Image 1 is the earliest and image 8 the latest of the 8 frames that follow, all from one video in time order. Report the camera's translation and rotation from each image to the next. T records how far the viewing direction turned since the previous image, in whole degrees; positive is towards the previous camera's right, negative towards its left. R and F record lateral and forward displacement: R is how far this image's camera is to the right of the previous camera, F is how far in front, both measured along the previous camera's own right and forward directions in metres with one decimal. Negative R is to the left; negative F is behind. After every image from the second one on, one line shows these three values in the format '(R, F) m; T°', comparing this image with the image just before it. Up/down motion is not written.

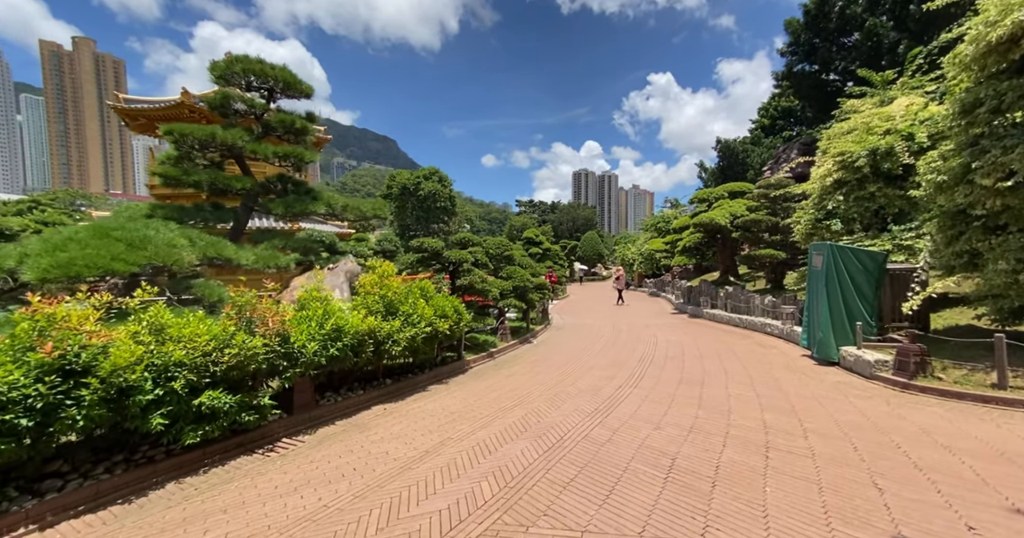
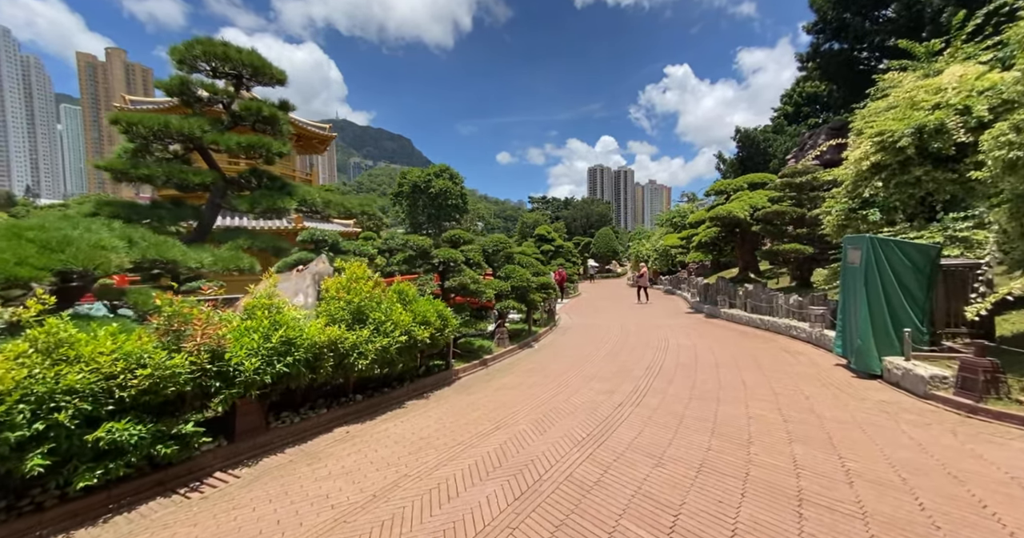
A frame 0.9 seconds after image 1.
(+0.4, +0.7) m; -2°
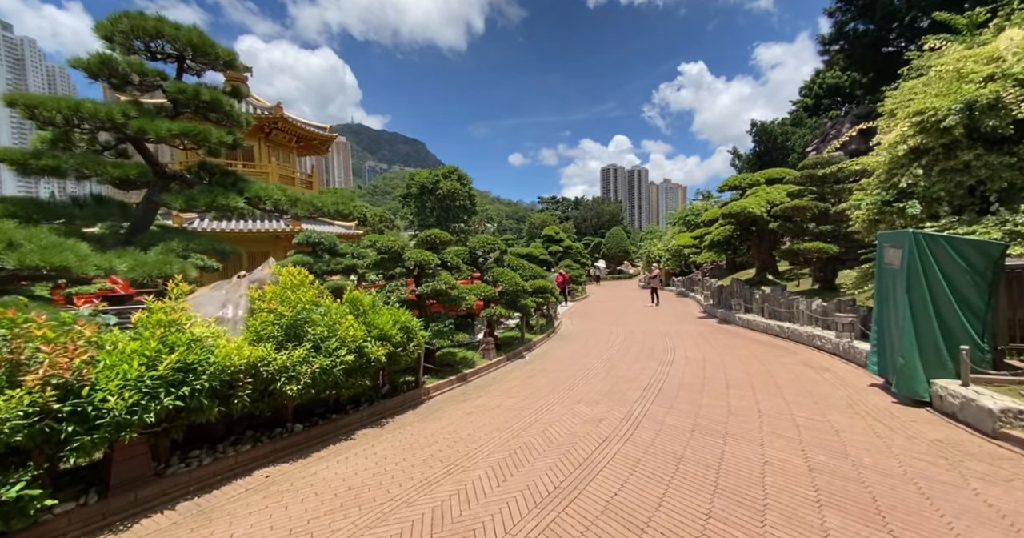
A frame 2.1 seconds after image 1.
(+0.6, +0.9) m; -2°
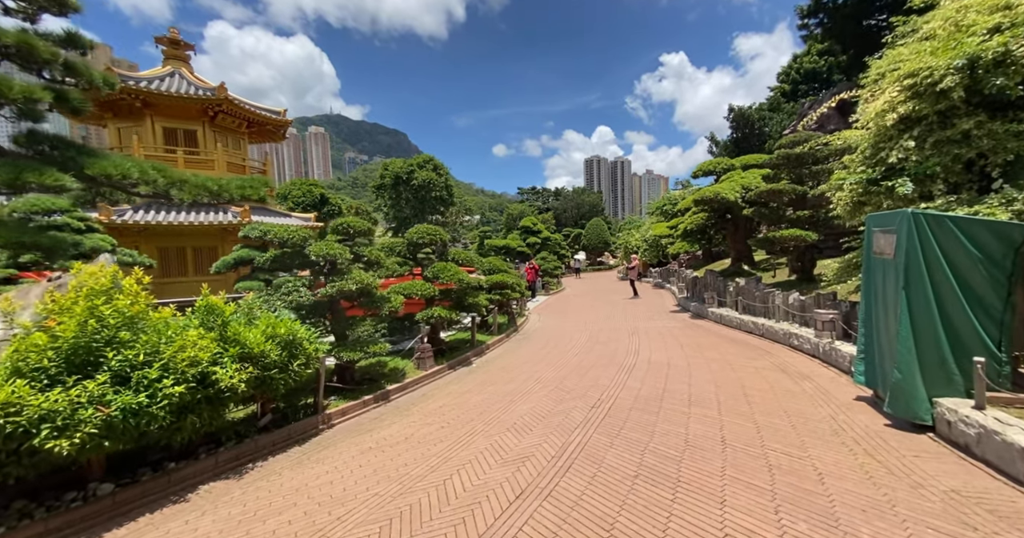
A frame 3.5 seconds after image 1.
(+0.9, +1.1) m; +2°
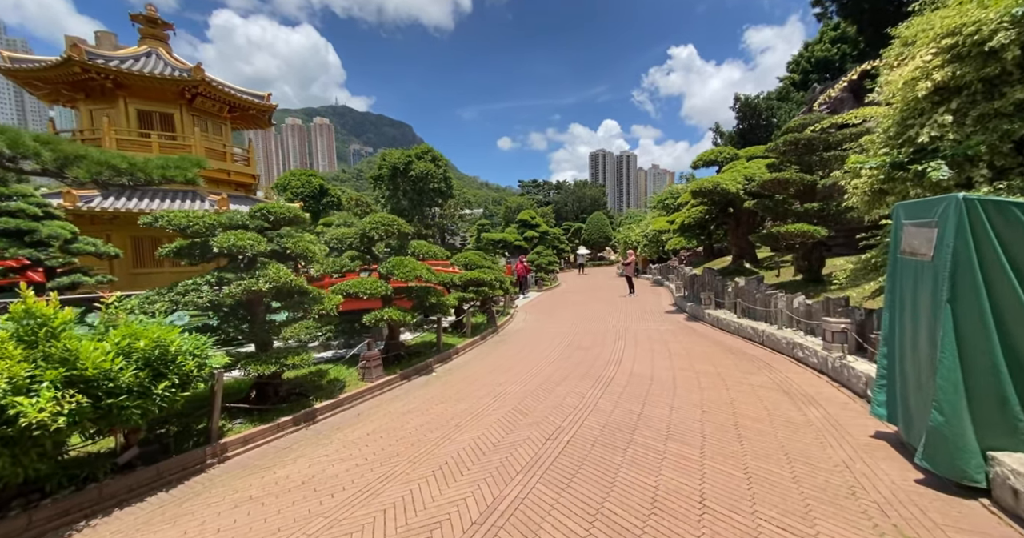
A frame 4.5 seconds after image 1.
(+0.7, +1.0) m; 0°
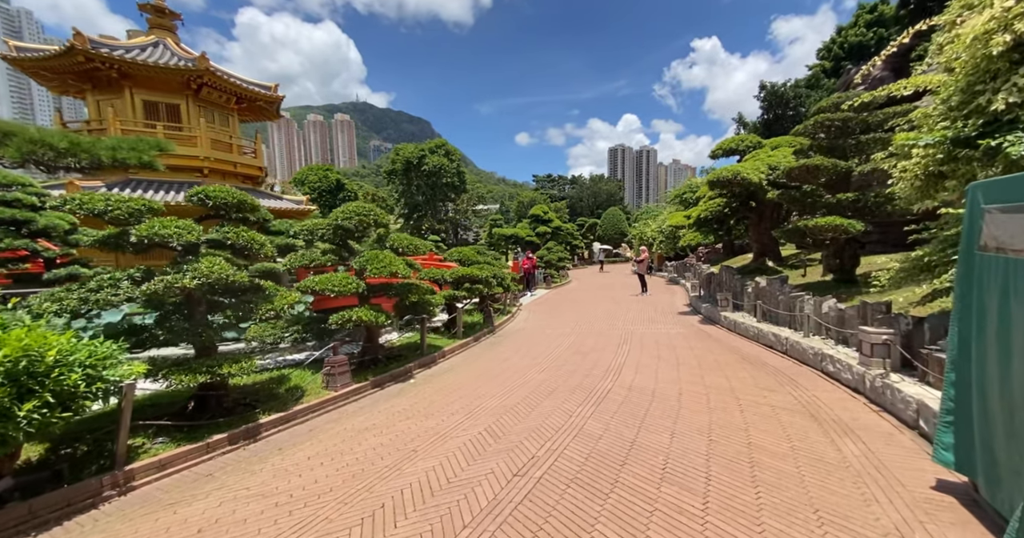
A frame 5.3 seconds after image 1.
(+0.5, +0.8) m; -2°
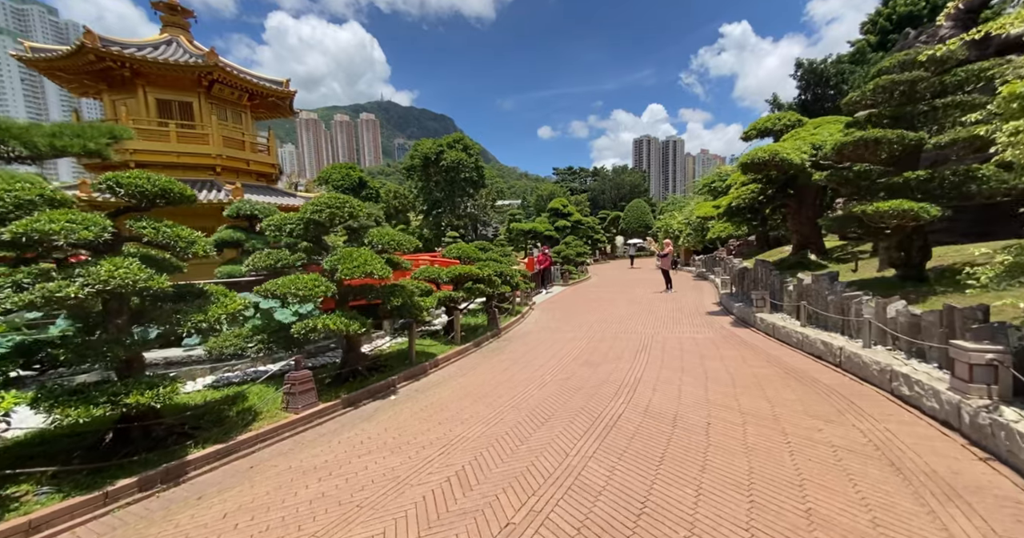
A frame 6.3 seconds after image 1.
(+0.4, +1.0) m; -3°
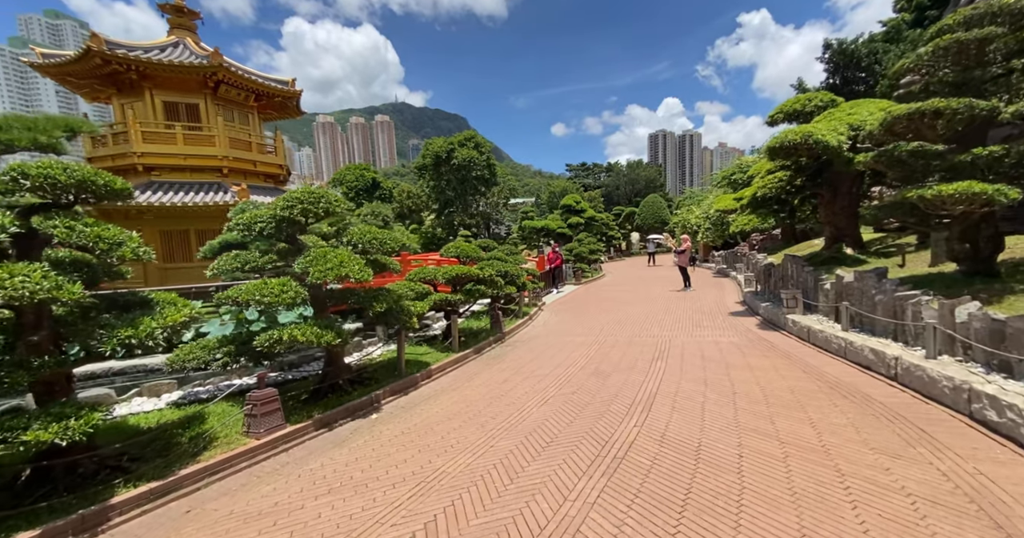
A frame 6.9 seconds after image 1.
(+0.3, +0.7) m; -2°
